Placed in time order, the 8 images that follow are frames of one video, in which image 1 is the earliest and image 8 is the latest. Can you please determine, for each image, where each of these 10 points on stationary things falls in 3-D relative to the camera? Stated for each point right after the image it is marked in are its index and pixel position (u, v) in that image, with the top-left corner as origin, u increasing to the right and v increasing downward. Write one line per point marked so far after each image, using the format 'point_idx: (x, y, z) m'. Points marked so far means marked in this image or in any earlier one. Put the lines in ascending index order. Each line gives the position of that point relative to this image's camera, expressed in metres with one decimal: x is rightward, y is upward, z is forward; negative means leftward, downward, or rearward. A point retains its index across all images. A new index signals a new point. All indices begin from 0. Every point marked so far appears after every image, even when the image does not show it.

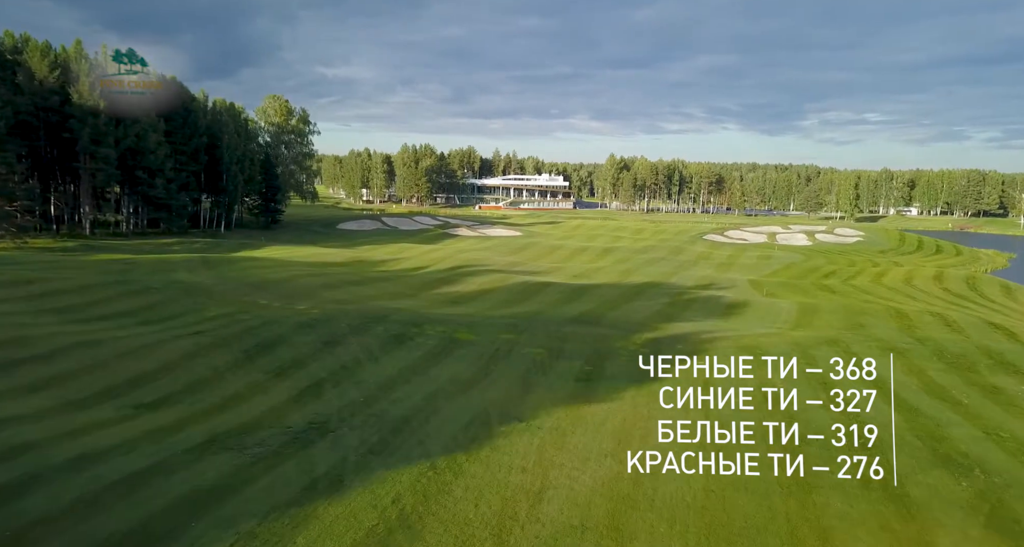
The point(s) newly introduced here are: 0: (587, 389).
0: (+1.7, -2.6, +15.5) m
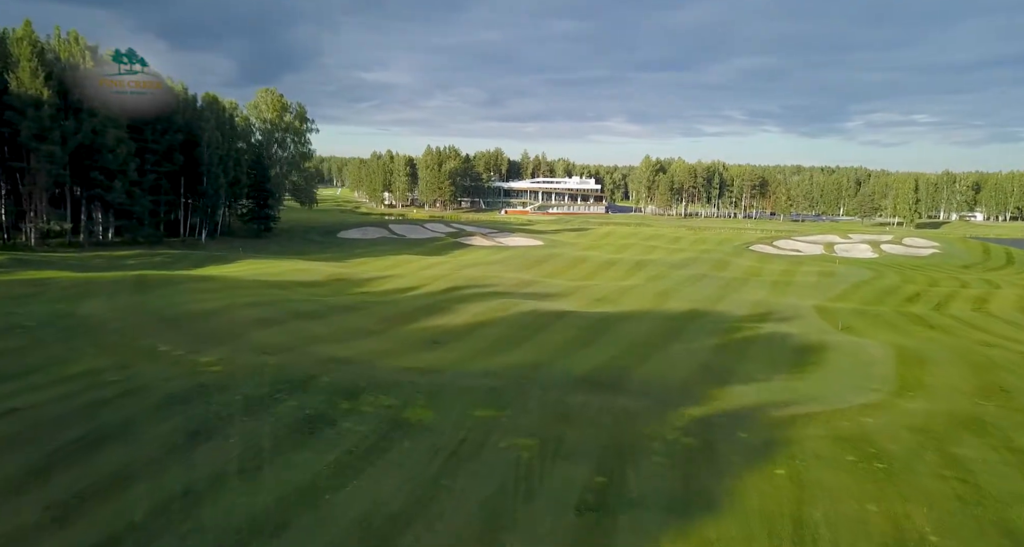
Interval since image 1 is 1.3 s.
0: (+1.1, -3.5, +9.1) m
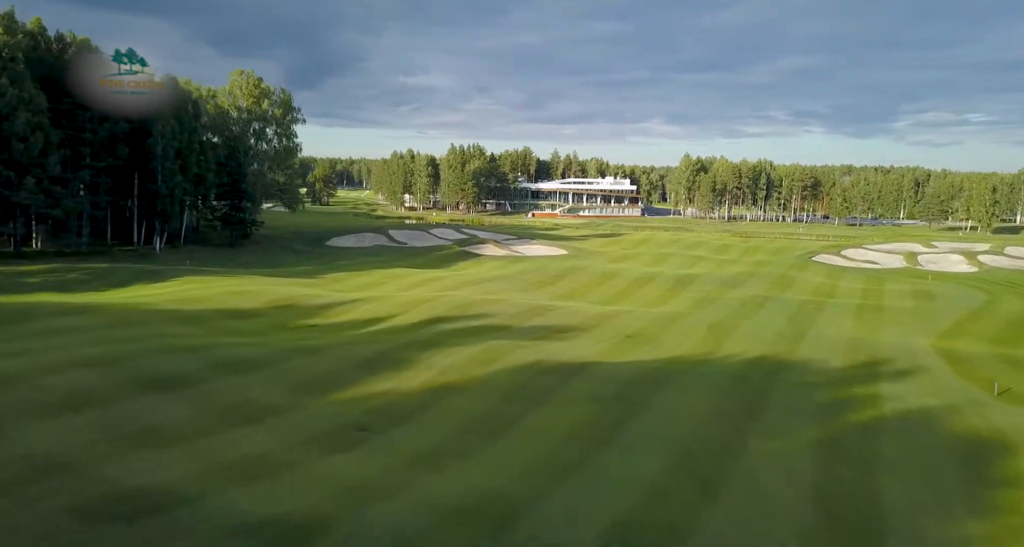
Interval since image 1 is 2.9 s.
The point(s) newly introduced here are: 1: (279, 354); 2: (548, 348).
0: (+0.1, -4.2, +1.4) m
1: (-5.5, -1.9, +16.3) m
2: (+1.0, -2.0, +18.6) m
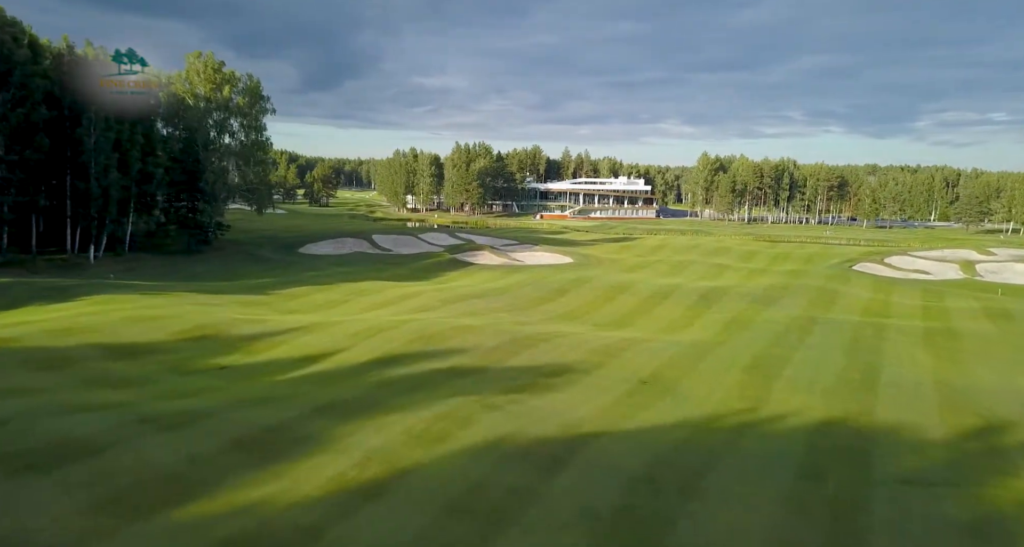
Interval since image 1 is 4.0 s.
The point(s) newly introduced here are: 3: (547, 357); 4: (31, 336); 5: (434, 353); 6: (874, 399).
0: (-0.9, -4.8, -3.9) m
1: (-6.2, -2.4, +11.1) m
2: (+0.3, -2.6, +13.3) m
3: (+0.9, -2.2, +18.0) m
4: (-11.4, -1.5, +16.4) m
5: (-1.9, -2.0, +17.1) m
6: (+7.8, -2.8, +14.9) m
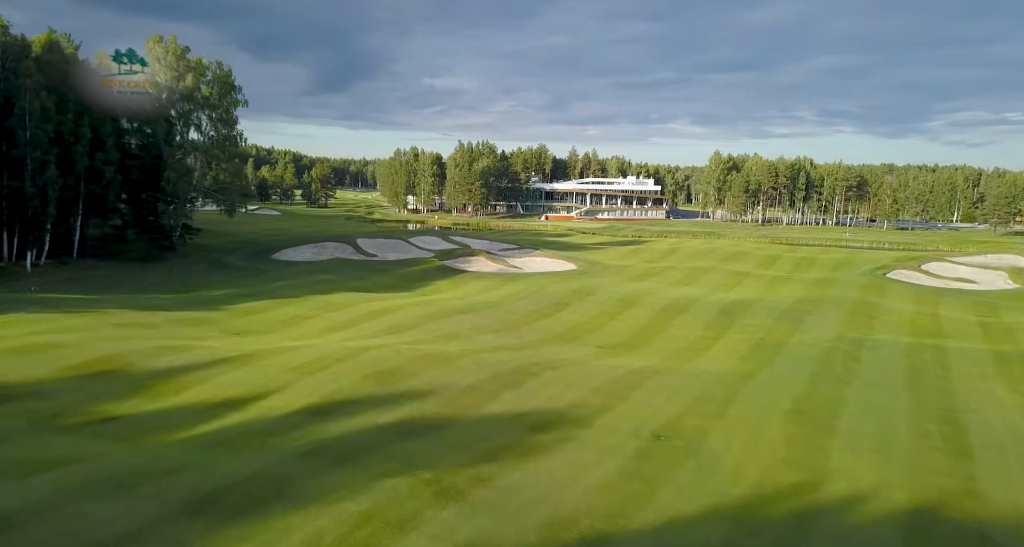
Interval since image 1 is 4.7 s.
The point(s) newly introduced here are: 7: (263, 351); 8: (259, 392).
0: (-1.6, -5.2, -7.7) m
1: (-6.6, -2.8, +7.4) m
2: (-0.1, -3.0, +9.5) m
3: (+0.5, -2.6, +14.3) m
4: (-11.8, -1.9, +12.8) m
5: (-2.3, -2.4, +13.4) m
6: (+7.3, -3.2, +11.1) m
7: (-6.1, -1.9, +17.2) m
8: (-5.0, -2.3, +13.7) m
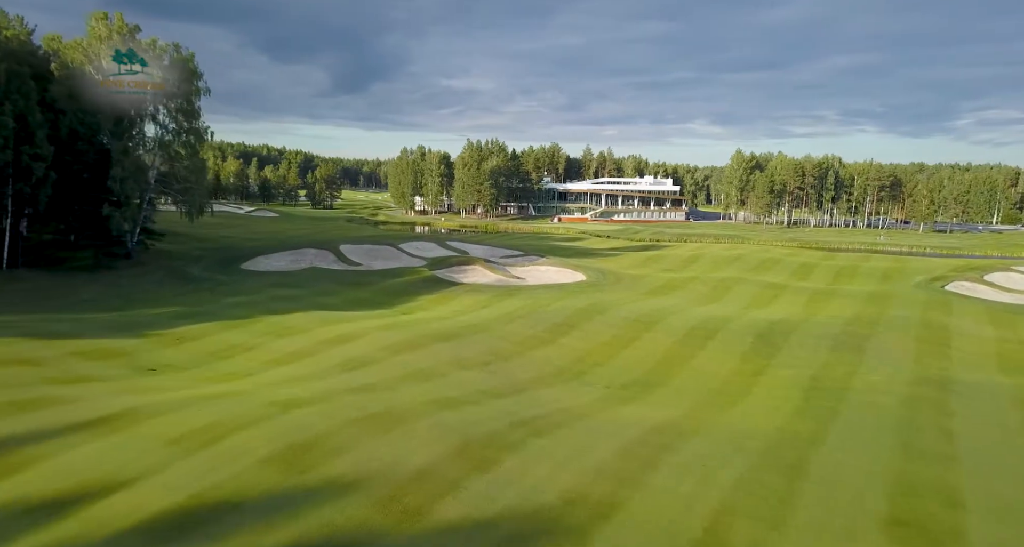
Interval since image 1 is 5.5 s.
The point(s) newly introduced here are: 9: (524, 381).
0: (-2.6, -5.6, -12.0) m
1: (-7.3, -3.3, +3.2) m
2: (-0.7, -3.5, +5.1) m
3: (0.0, -3.1, +9.9) m
4: (-12.4, -2.4, +8.7) m
5: (-2.9, -2.9, +9.0) m
6: (+6.7, -3.7, +6.5) m
7: (-6.6, -2.4, +13.0) m
8: (-5.5, -2.8, +9.4) m
9: (+0.3, -2.6, +16.8) m
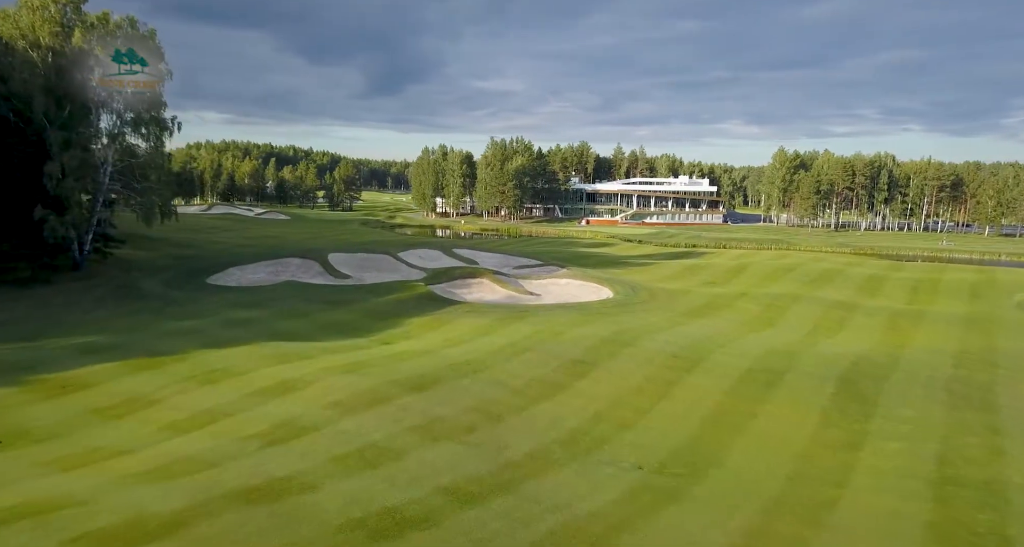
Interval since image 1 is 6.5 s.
0: (-4.1, -6.2, -16.9) m
1: (-8.1, -3.9, -1.5) m
2: (-1.5, -4.1, +0.1) m
3: (-0.5, -3.7, +4.8) m
4: (-12.9, -2.9, +4.2) m
5: (-3.4, -3.4, +4.2) m
6: (+6.1, -4.3, +1.2) m
7: (-6.9, -3.0, +8.2) m
8: (-6.0, -3.4, +4.6) m
9: (+0.1, -3.1, +11.8) m
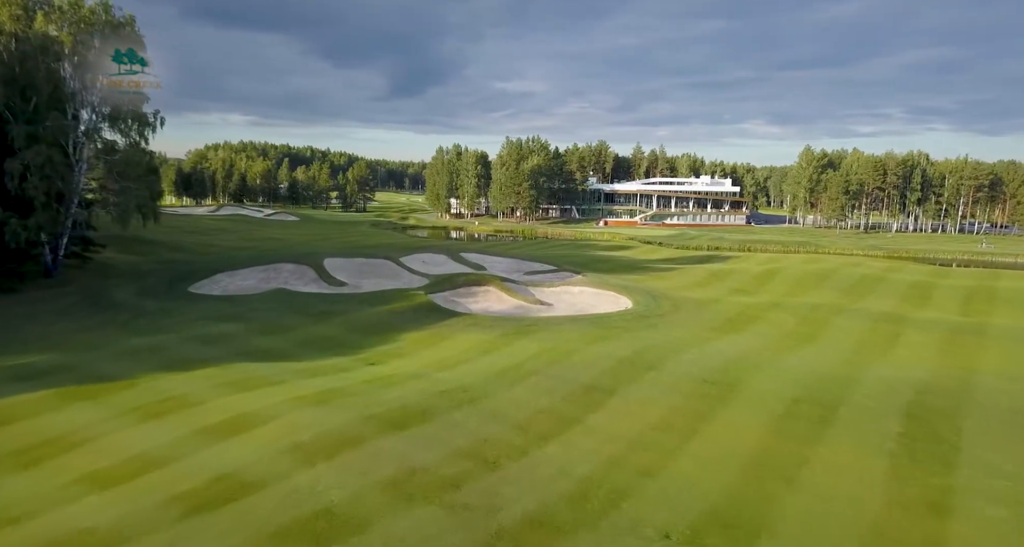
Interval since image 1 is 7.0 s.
0: (-4.9, -6.4, -19.3) m
1: (-8.5, -4.1, -3.7) m
2: (-1.9, -4.3, -2.3) m
3: (-0.8, -3.9, +2.4) m
4: (-13.2, -3.1, +2.1) m
5: (-3.7, -3.7, +1.8) m
6: (+5.7, -4.5, -1.4) m
7: (-7.1, -3.2, +6.0) m
8: (-6.3, -3.6, +2.3) m
9: (0.0, -3.4, +9.3) m
